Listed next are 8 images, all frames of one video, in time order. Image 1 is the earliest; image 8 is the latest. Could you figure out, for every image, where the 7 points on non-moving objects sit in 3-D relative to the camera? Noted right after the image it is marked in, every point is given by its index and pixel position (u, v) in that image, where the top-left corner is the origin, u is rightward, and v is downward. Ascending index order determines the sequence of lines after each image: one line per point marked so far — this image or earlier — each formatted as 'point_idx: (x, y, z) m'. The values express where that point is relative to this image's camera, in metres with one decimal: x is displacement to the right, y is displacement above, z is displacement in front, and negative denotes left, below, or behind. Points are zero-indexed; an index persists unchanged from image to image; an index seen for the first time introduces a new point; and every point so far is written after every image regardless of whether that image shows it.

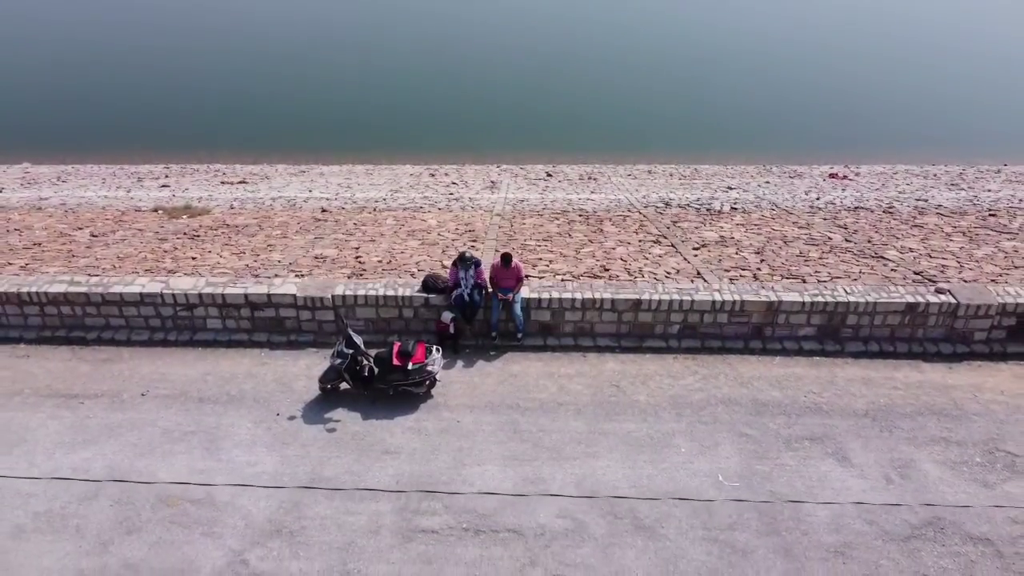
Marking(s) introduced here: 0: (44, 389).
0: (-3.2, -0.7, +5.8) m
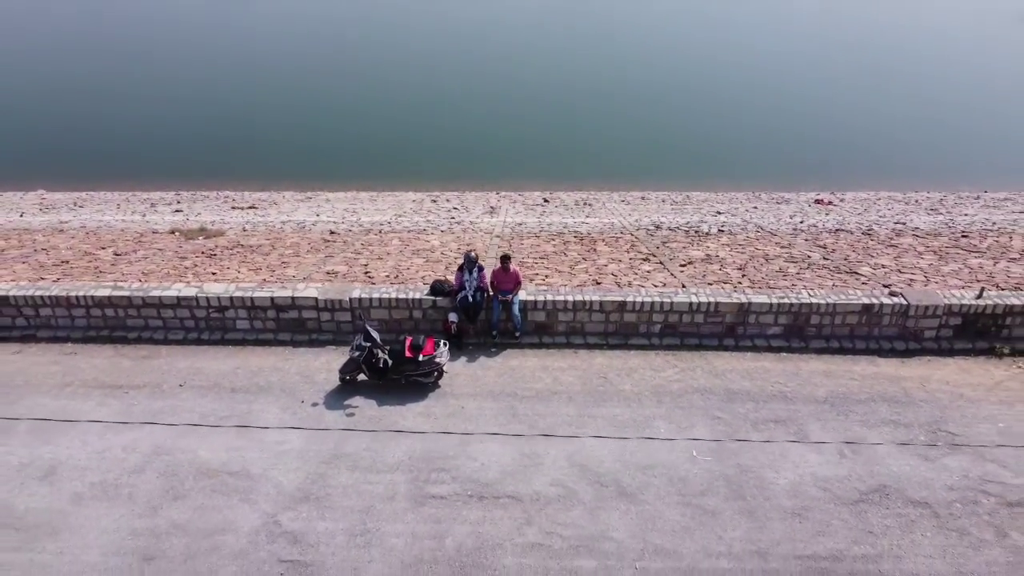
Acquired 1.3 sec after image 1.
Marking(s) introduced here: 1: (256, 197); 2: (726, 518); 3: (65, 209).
0: (-3.2, -0.7, +6.4) m
1: (-6.0, +2.1, +19.4) m
2: (+1.3, -1.4, +5.1) m
3: (-9.7, +1.8, +18.1) m
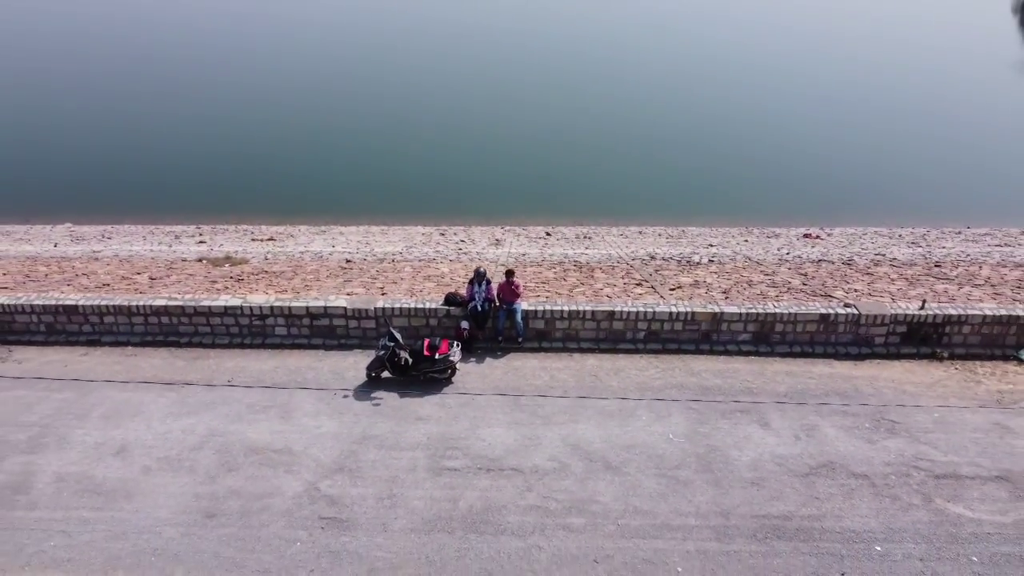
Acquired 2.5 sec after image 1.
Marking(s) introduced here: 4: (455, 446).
0: (-3.2, -0.8, +7.4) m
1: (-5.9, +1.4, +20.5) m
2: (+1.3, -1.4, +6.0) m
3: (-9.6, +1.1, +19.2) m
4: (-0.4, -1.2, +6.4) m
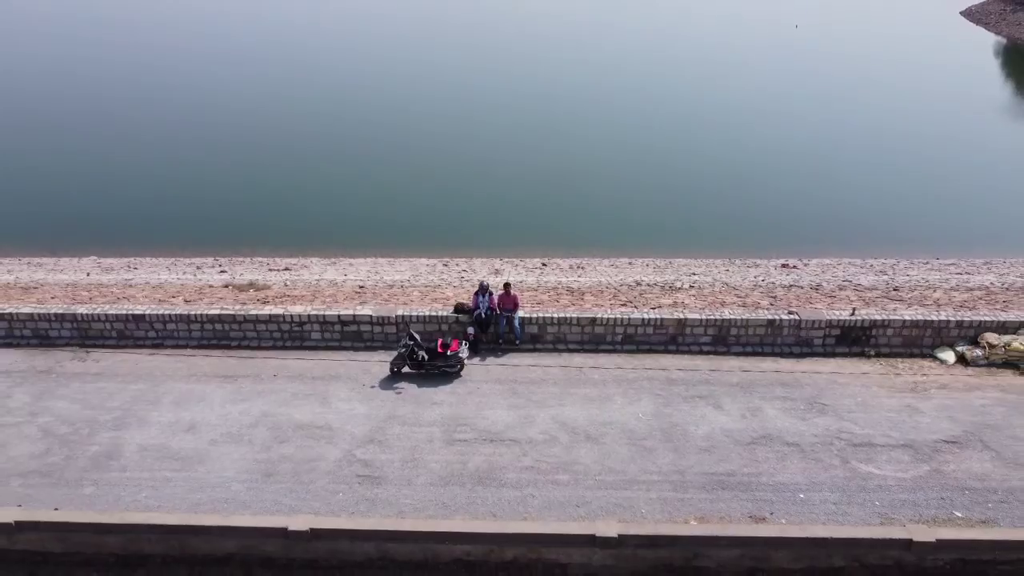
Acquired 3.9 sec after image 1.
0: (-3.2, -0.9, +8.9) m
1: (-5.9, +0.7, +22.1) m
2: (+1.3, -1.4, +7.4) m
3: (-9.7, +0.5, +20.8) m
4: (-0.5, -1.3, +7.9) m
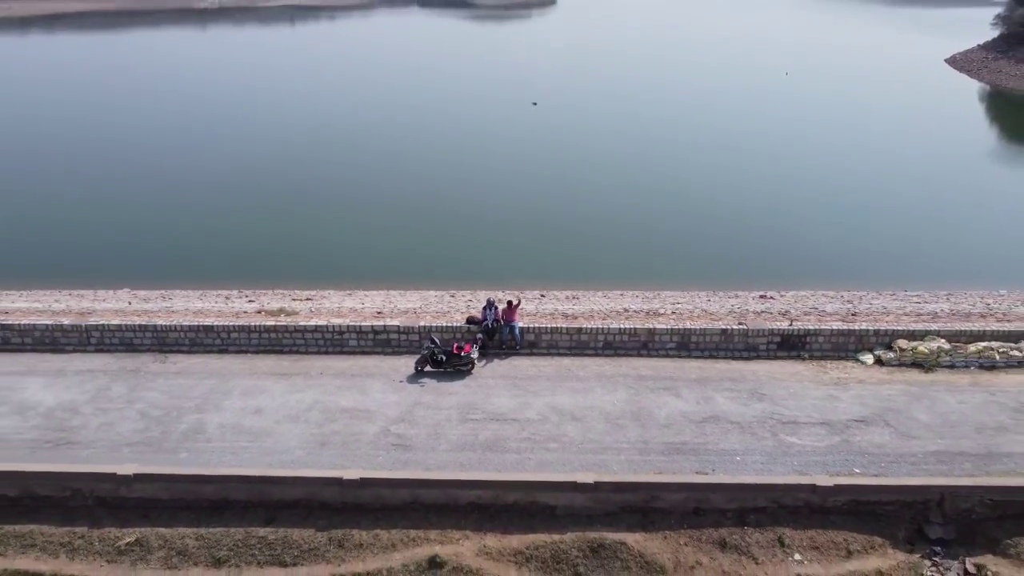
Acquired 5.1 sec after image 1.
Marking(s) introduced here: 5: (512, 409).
0: (-3.2, -1.1, +10.9) m
1: (-5.9, -0.1, +24.2) m
2: (+1.3, -1.6, +9.5) m
3: (-9.6, -0.3, +22.9) m
4: (-0.4, -1.4, +9.9) m
5: (0.0, -1.4, +9.8) m
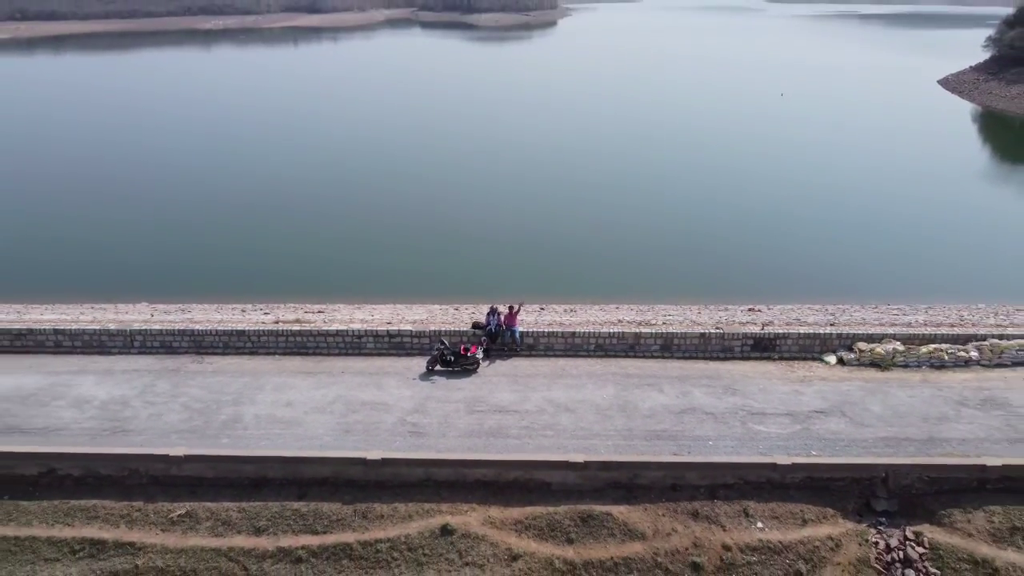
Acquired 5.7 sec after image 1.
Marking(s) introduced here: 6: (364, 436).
0: (-3.2, -1.2, +12.2) m
1: (-5.9, -0.5, +25.5) m
2: (+1.3, -1.7, +10.8) m
3: (-9.6, -0.7, +24.2) m
4: (-0.4, -1.5, +11.2) m
5: (0.0, -1.5, +11.1) m
6: (-1.8, -1.9, +10.4) m
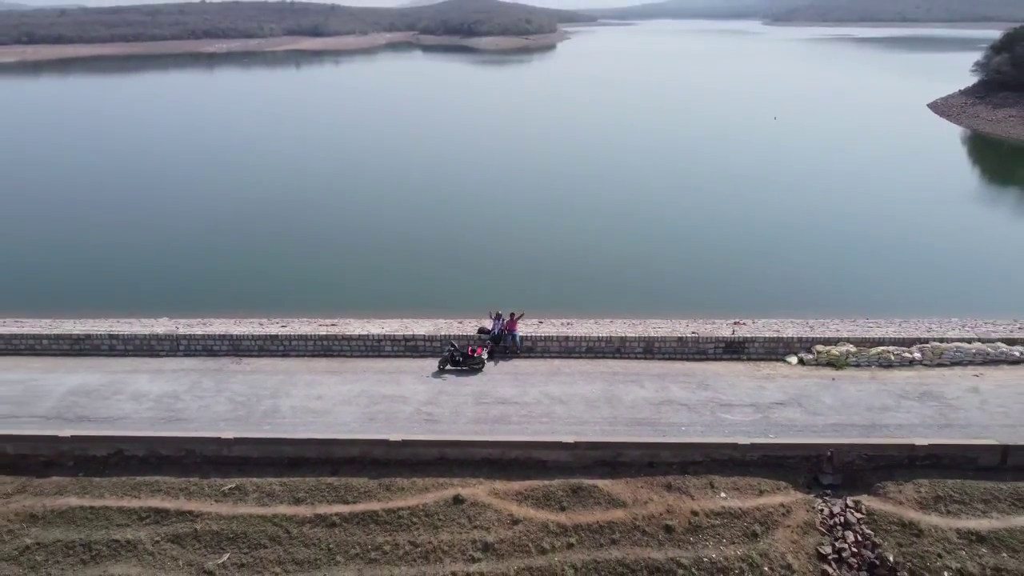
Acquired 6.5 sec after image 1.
0: (-3.2, -1.4, +14.0) m
1: (-5.8, -1.0, +27.2) m
2: (+1.3, -1.8, +12.5) m
3: (-9.6, -1.1, +25.9) m
4: (-0.4, -1.6, +12.9) m
5: (0.0, -1.7, +12.8) m
6: (-1.8, -2.0, +12.1) m
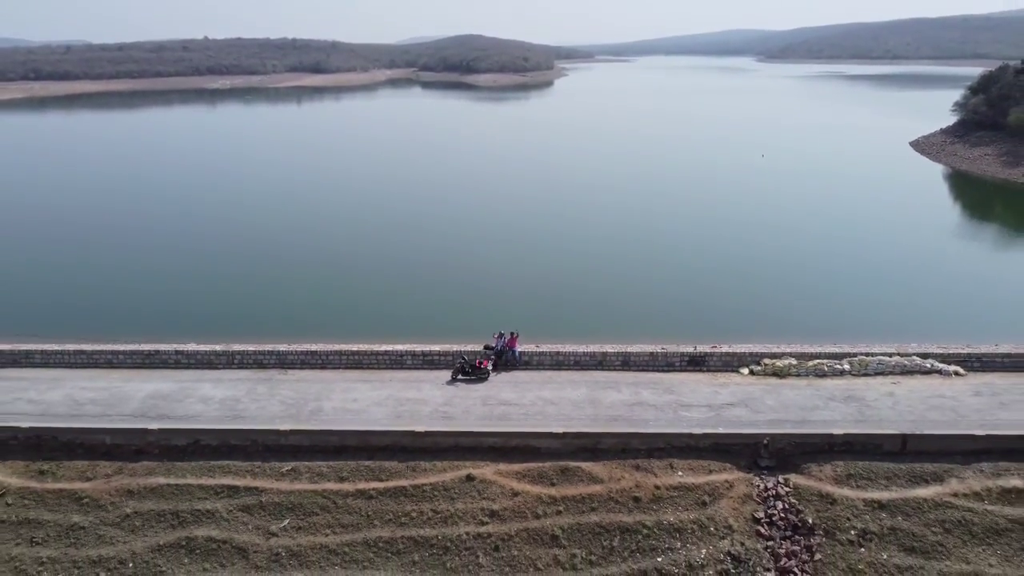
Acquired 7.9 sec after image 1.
0: (-3.2, -1.8, +16.8) m
1: (-5.9, -2.0, +30.1) m
2: (+1.4, -2.2, +15.3) m
3: (-9.6, -2.1, +28.8) m
4: (-0.4, -2.1, +15.8) m
5: (0.0, -2.1, +15.7) m
6: (-1.8, -2.4, +15.0) m
